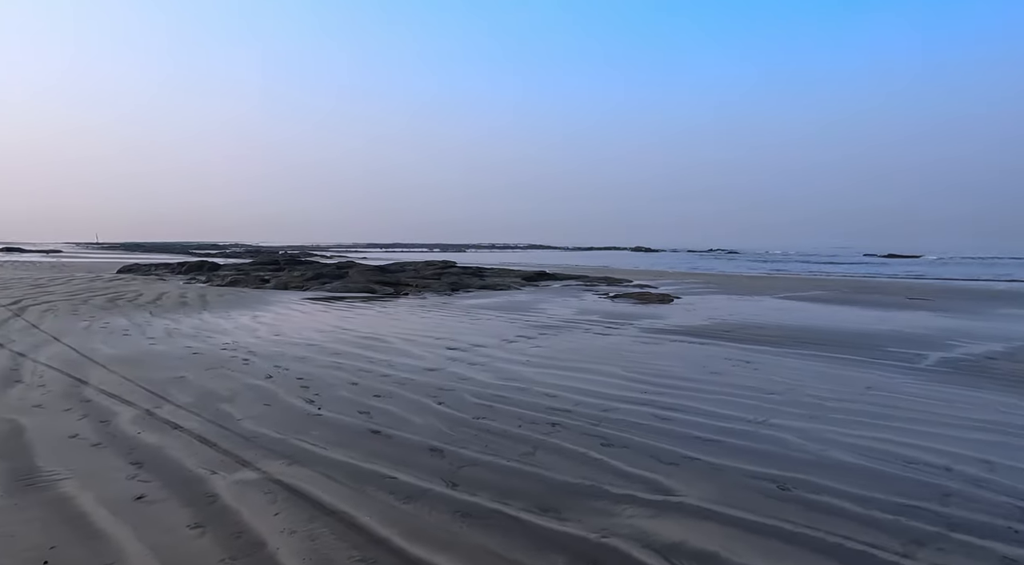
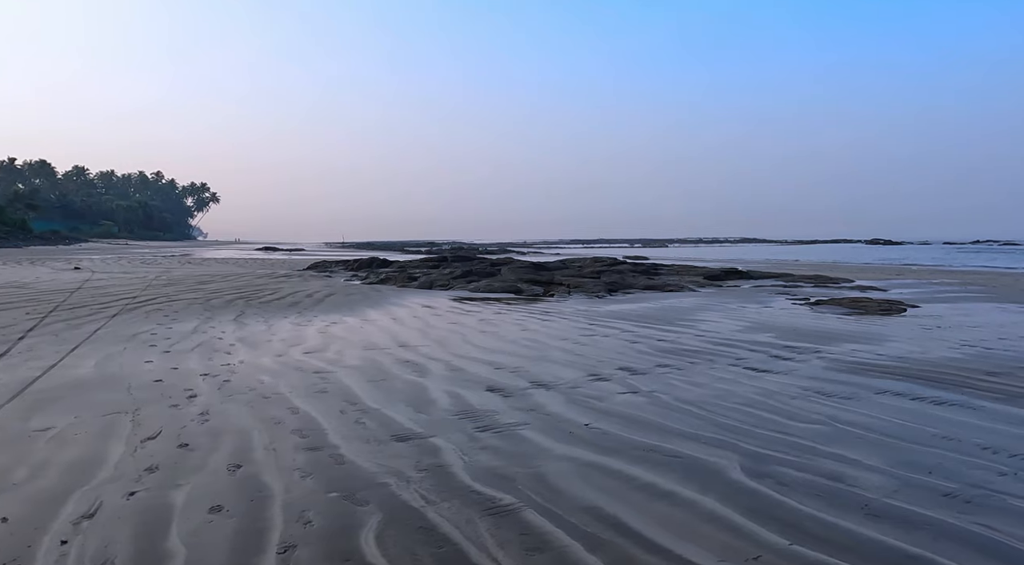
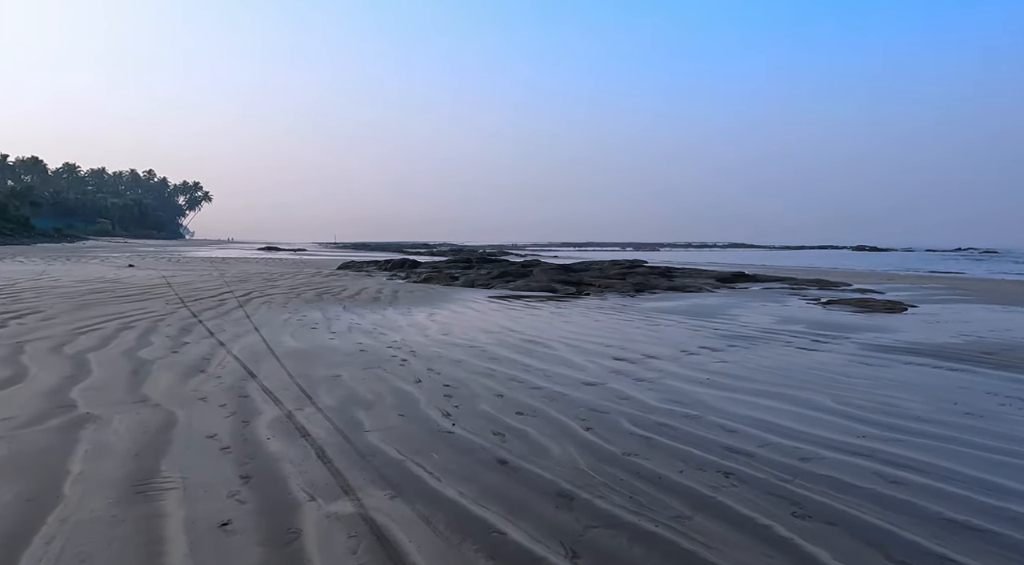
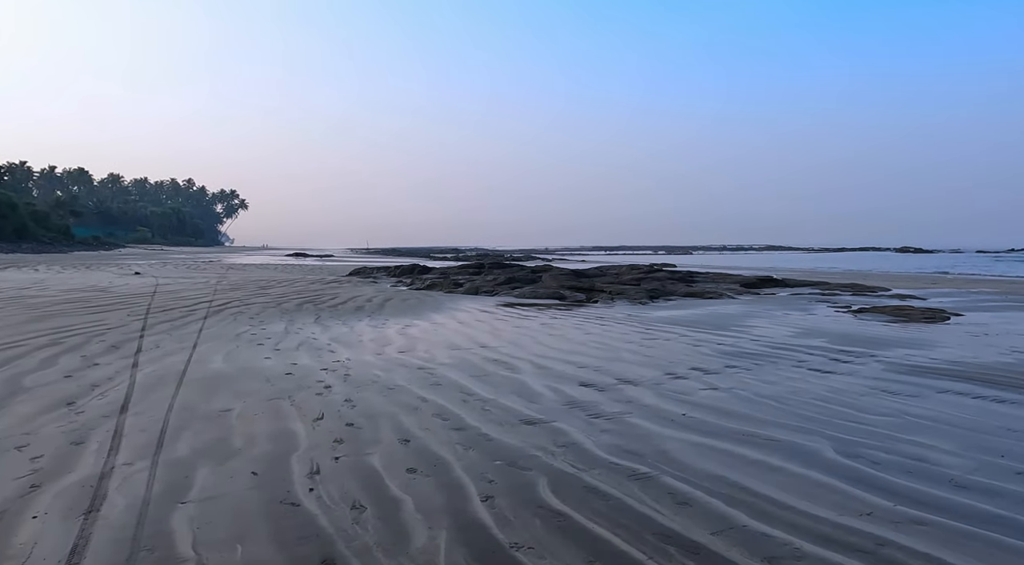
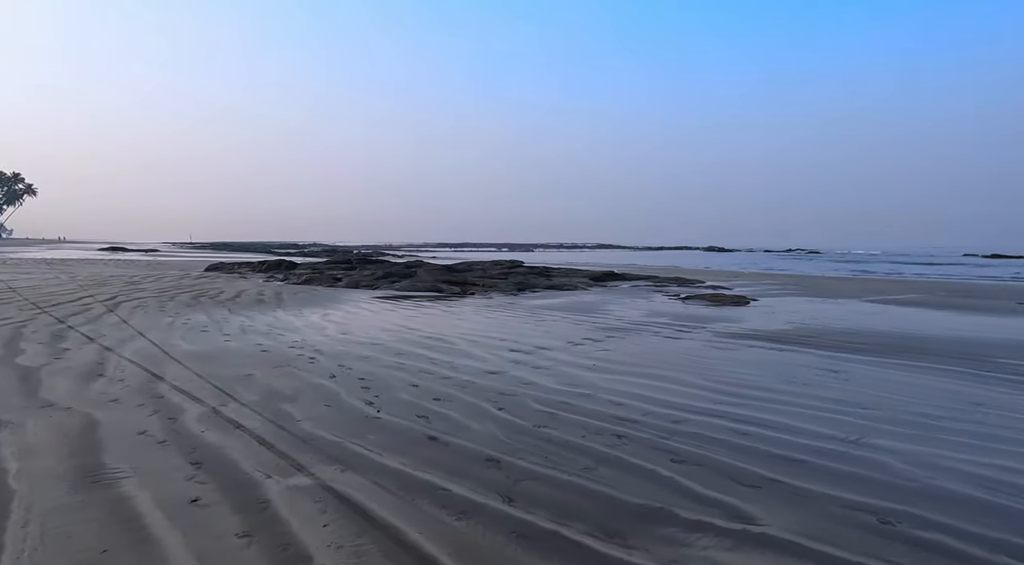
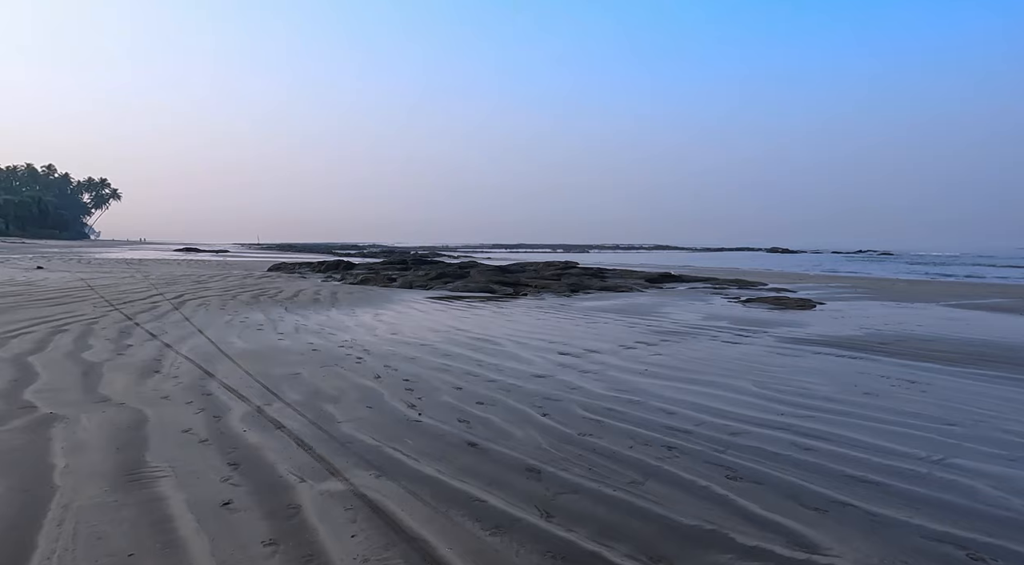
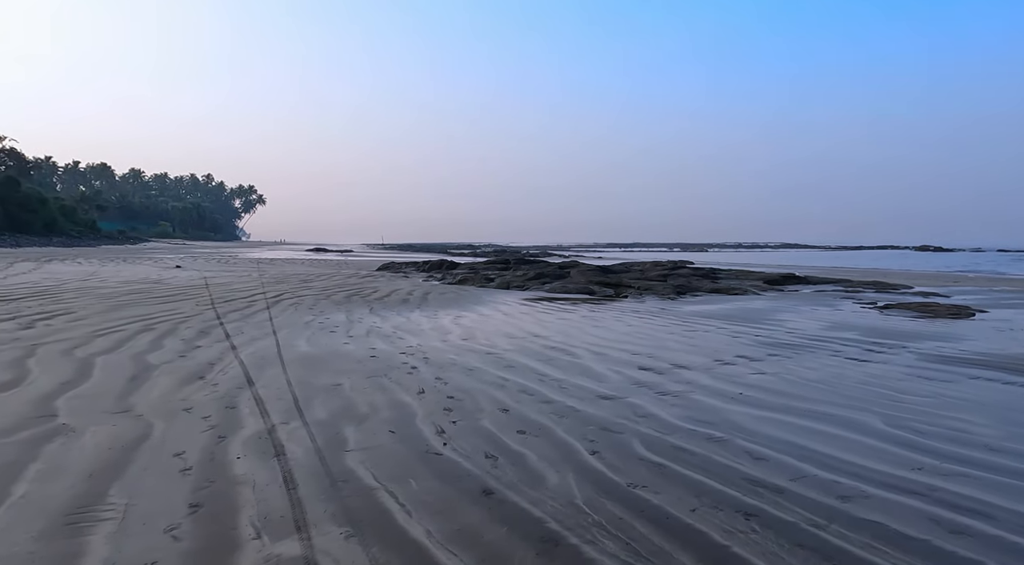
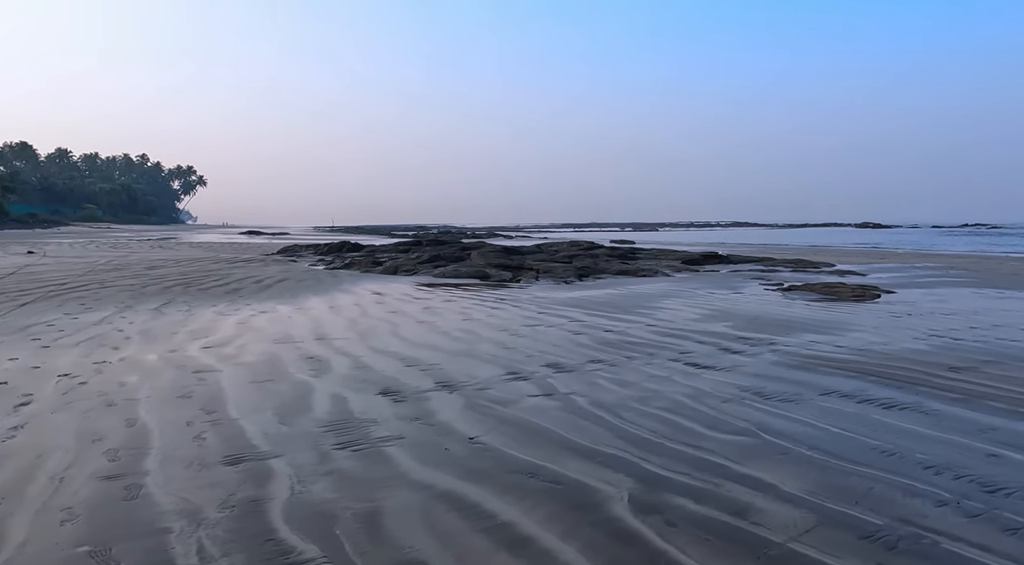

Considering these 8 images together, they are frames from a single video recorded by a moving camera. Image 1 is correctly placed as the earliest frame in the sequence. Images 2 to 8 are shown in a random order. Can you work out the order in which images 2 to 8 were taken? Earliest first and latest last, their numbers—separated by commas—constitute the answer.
5, 6, 3, 7, 4, 2, 8
